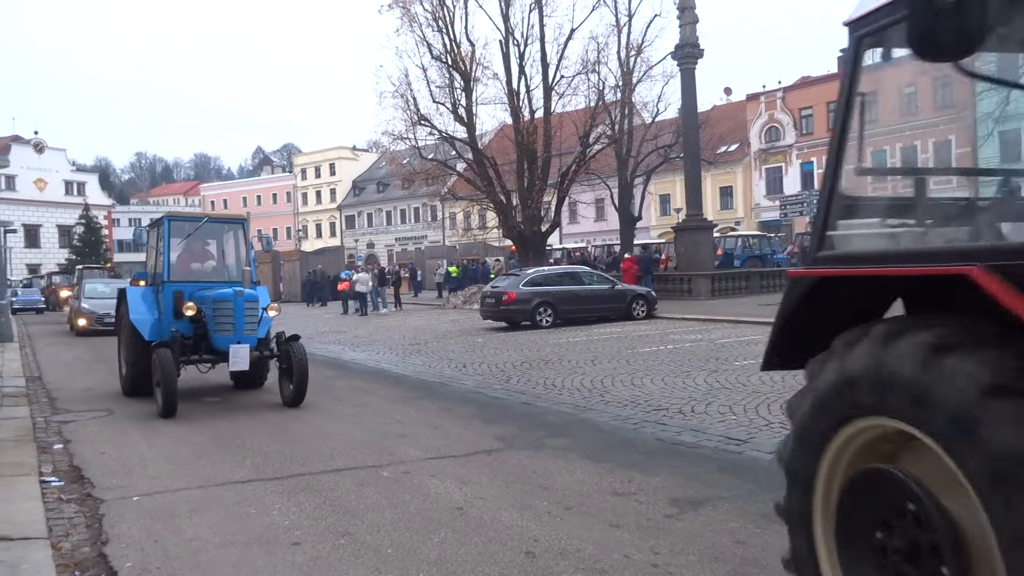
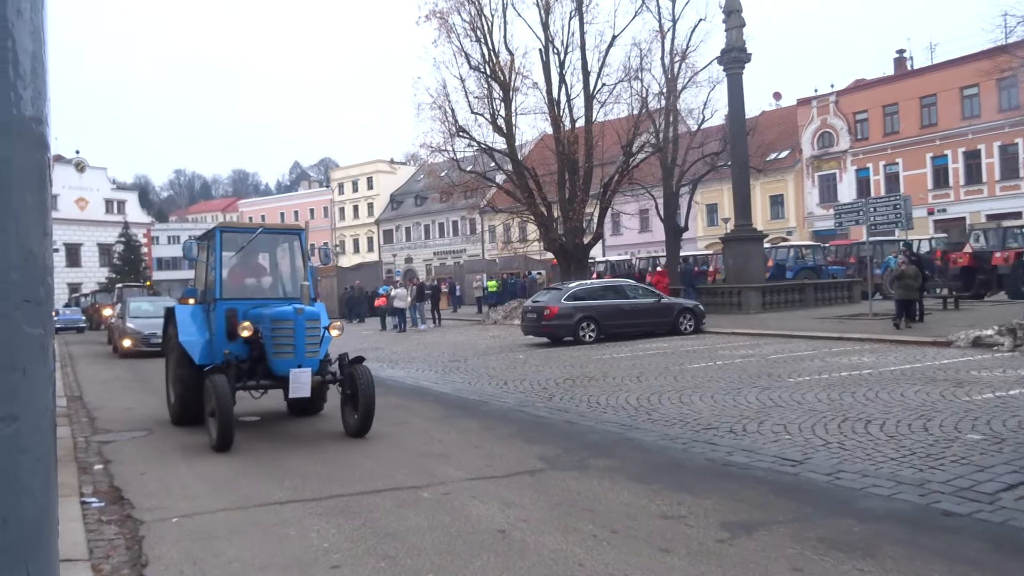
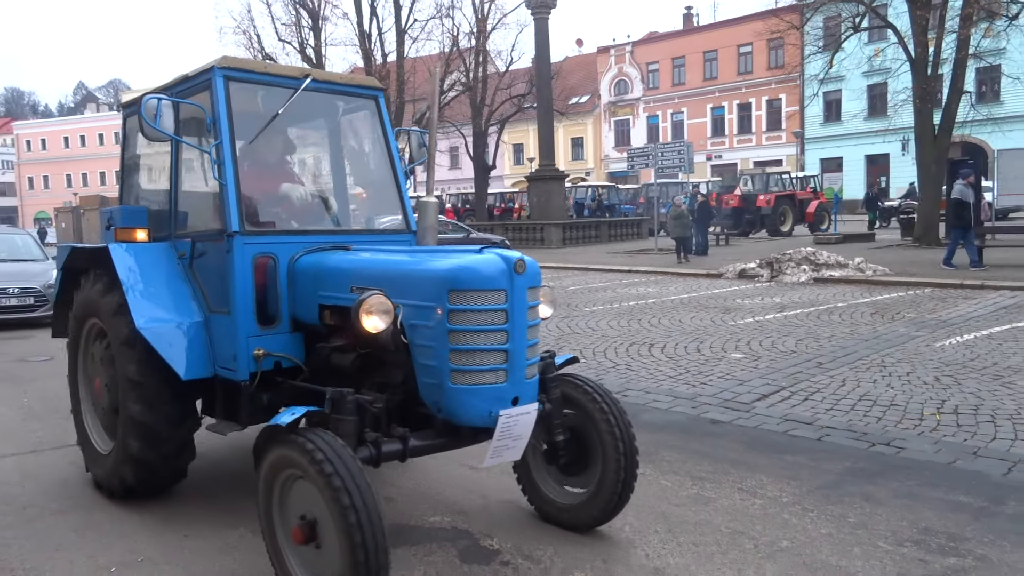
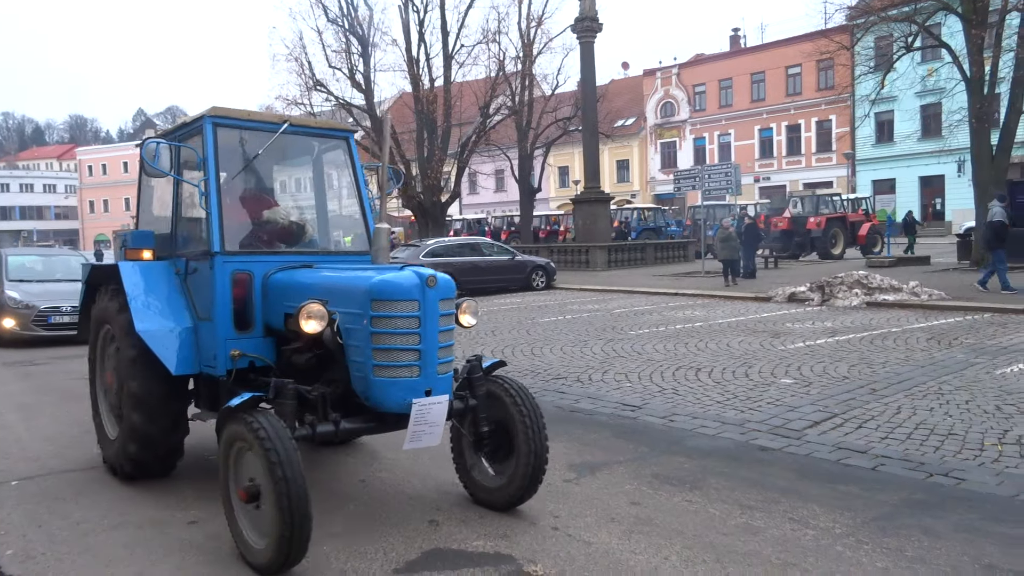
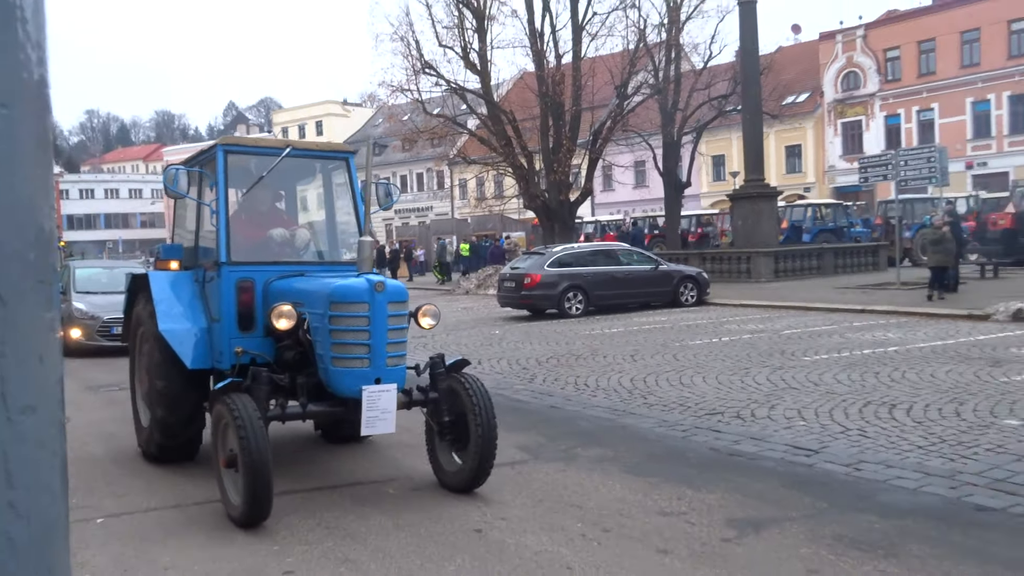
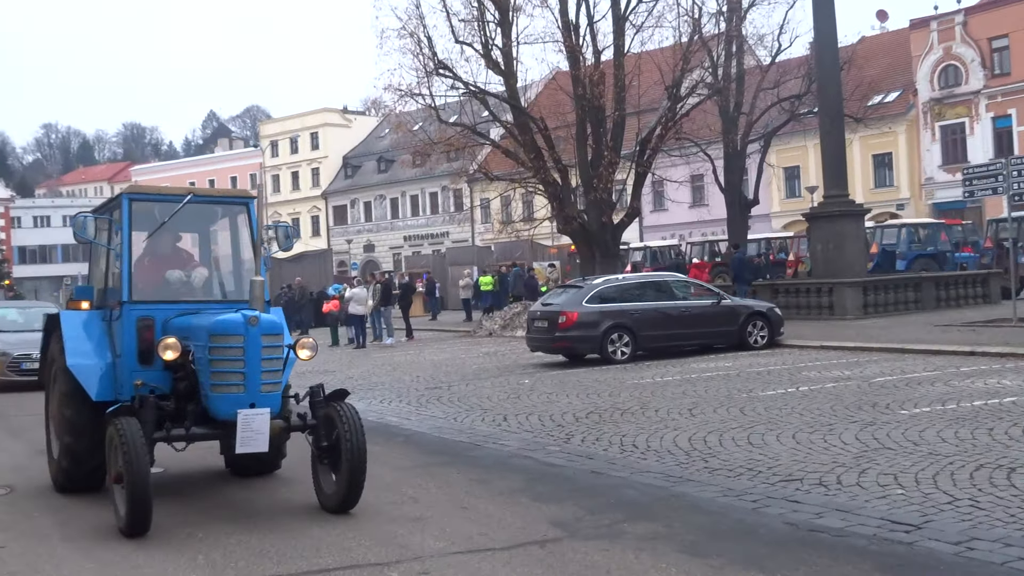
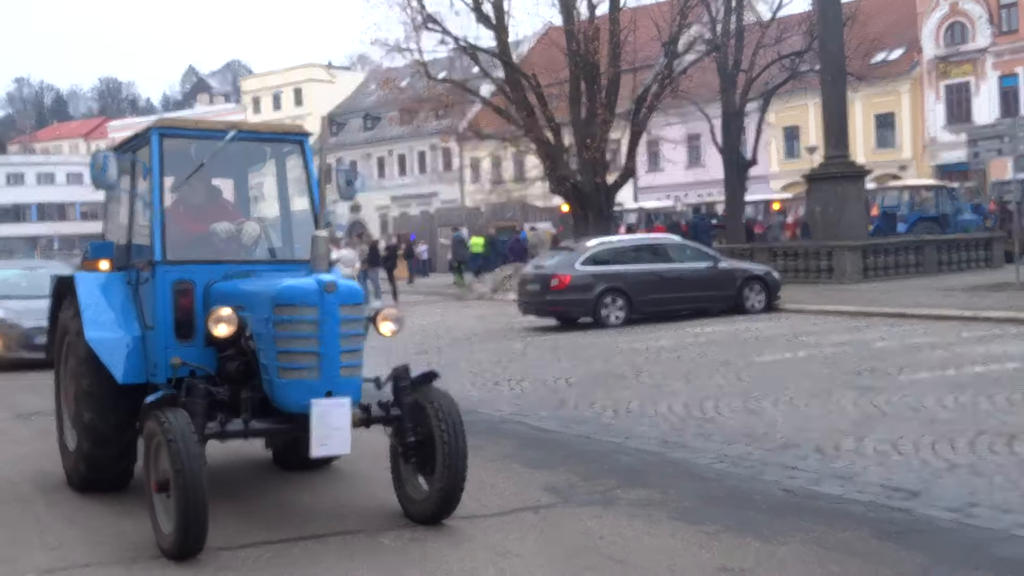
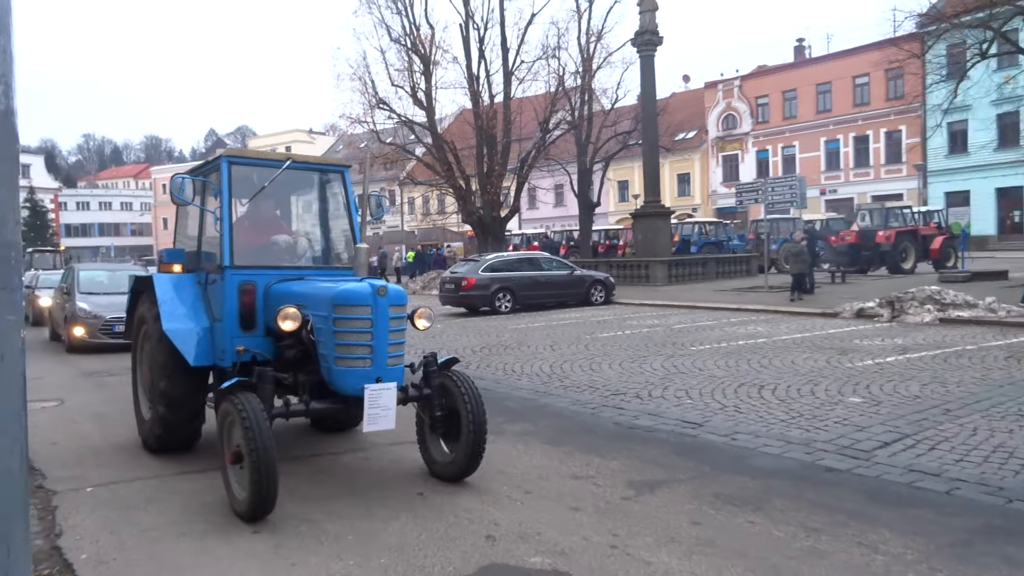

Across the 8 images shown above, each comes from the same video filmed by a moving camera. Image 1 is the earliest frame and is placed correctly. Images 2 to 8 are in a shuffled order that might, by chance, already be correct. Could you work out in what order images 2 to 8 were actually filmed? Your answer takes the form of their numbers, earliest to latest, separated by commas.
2, 6, 7, 5, 8, 4, 3
